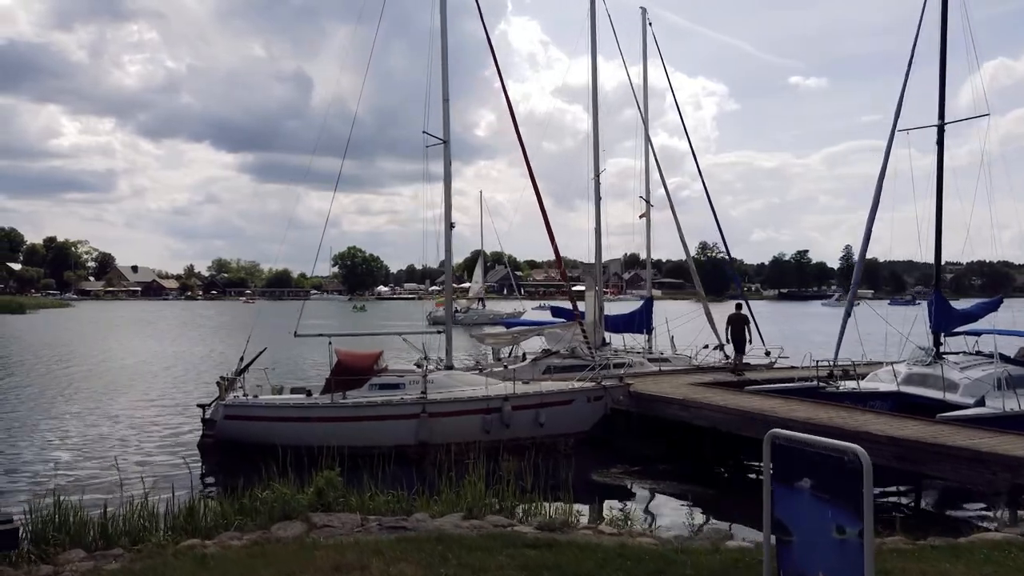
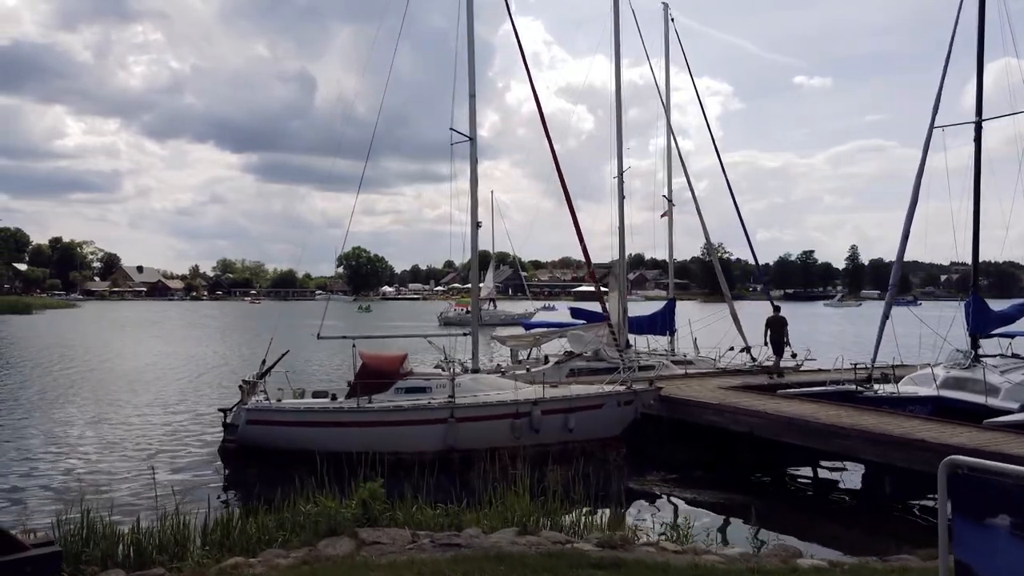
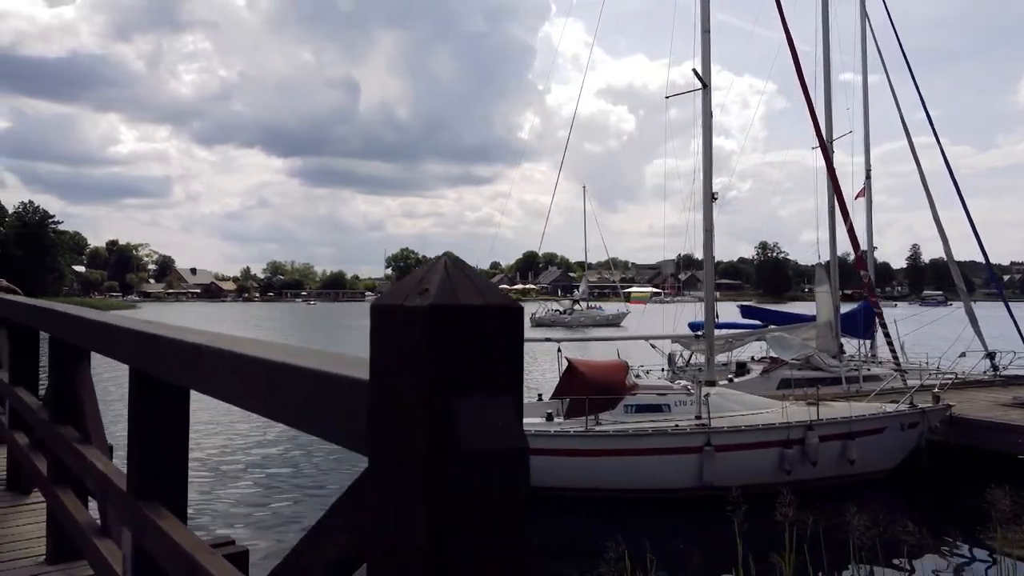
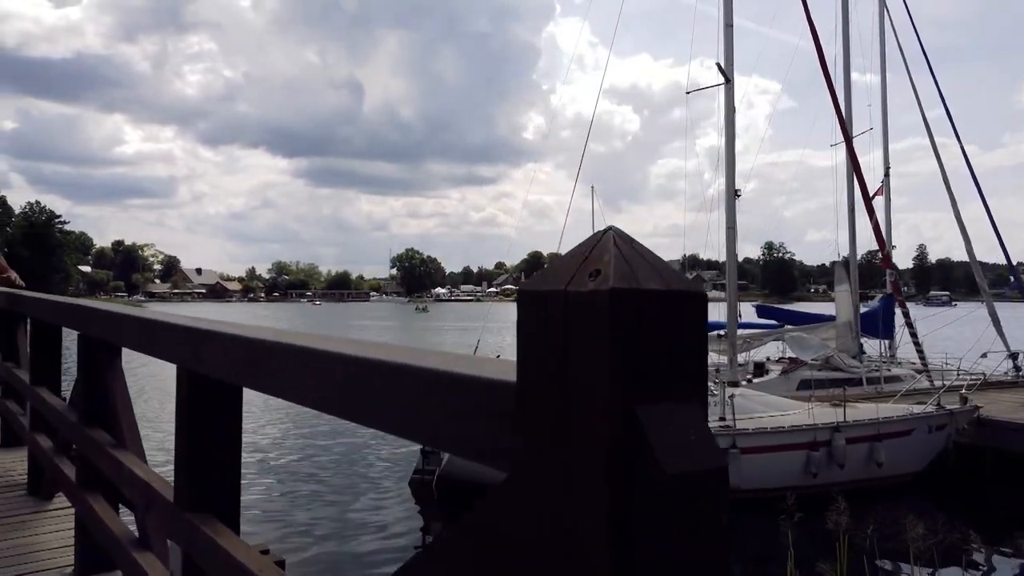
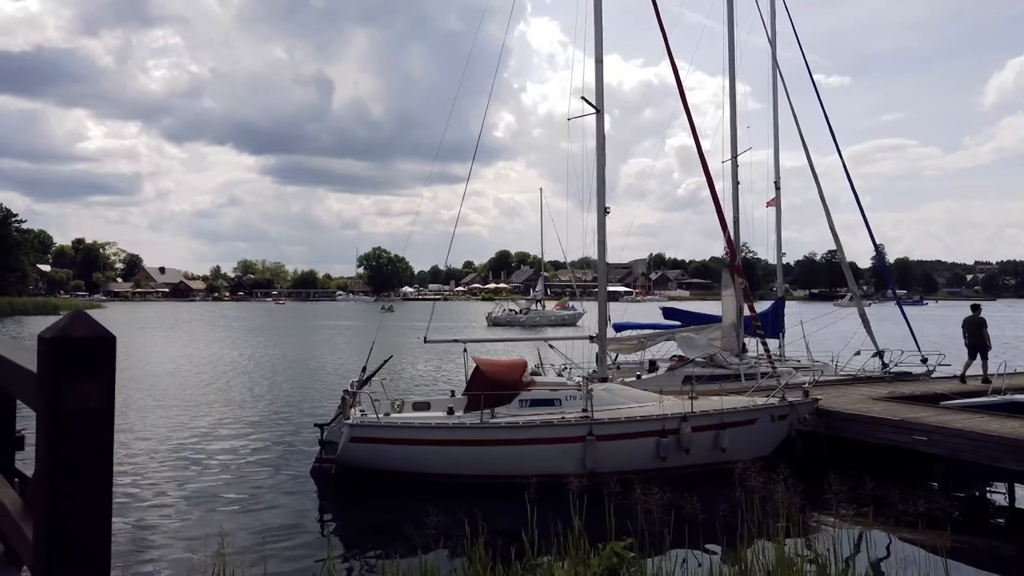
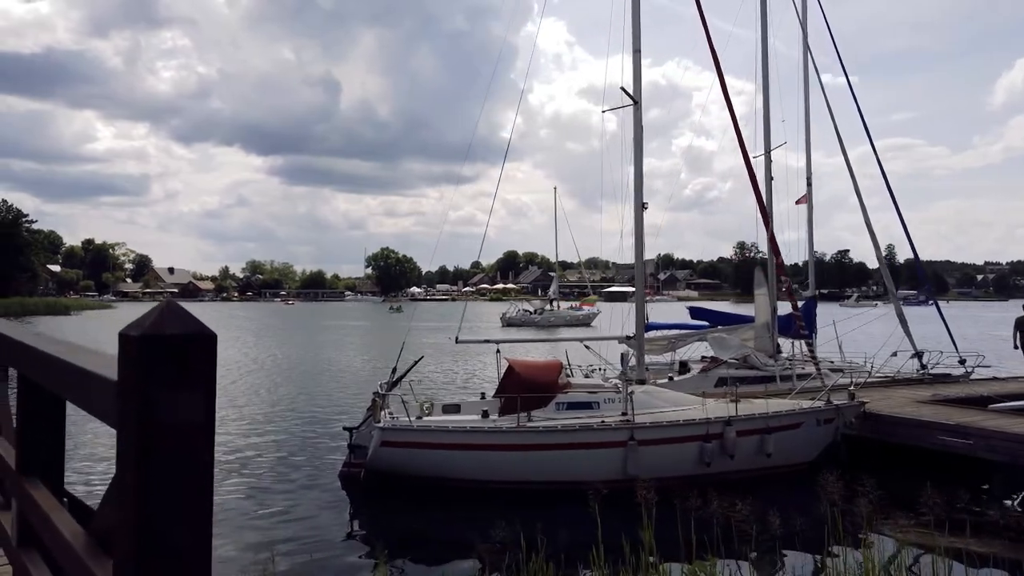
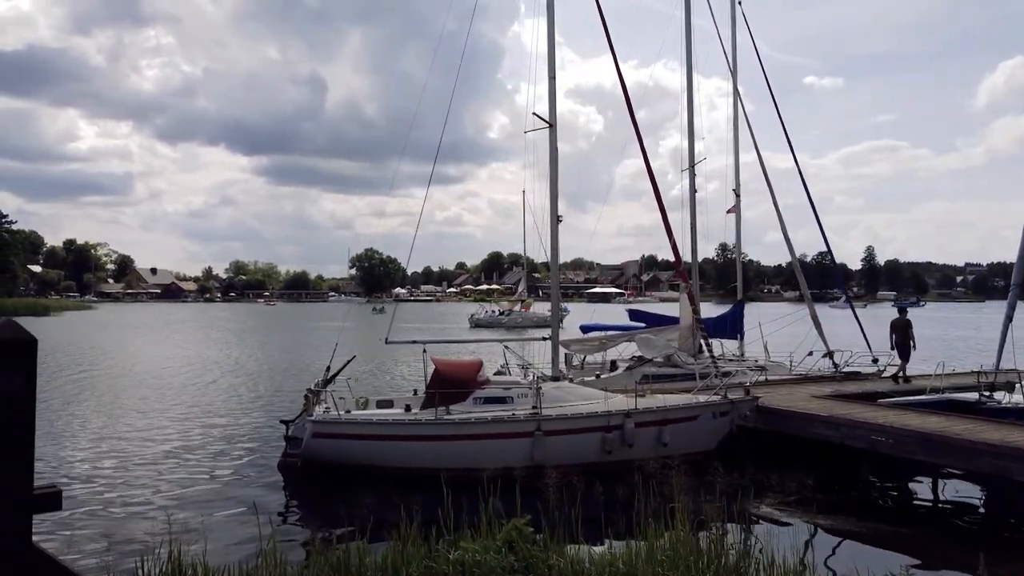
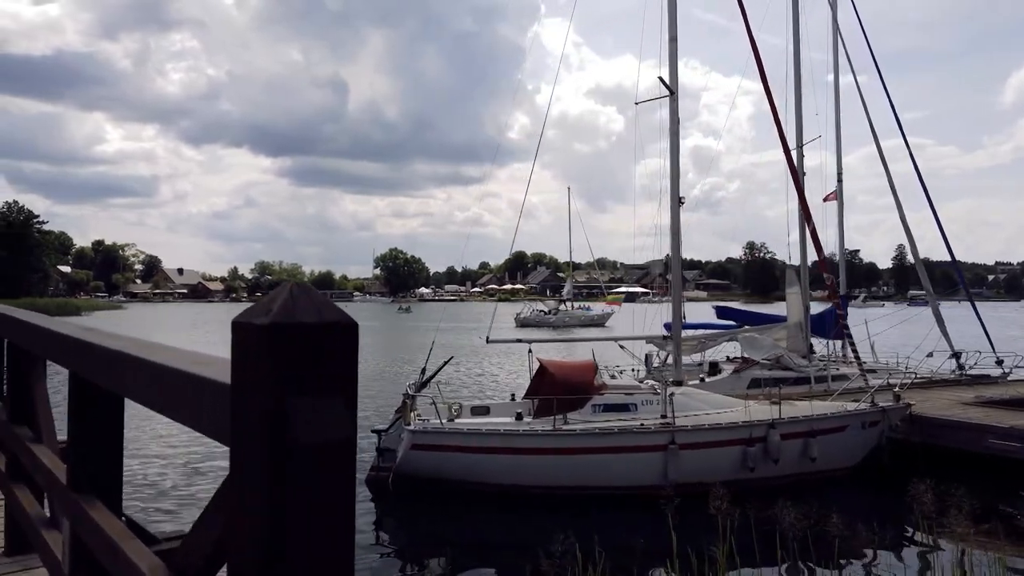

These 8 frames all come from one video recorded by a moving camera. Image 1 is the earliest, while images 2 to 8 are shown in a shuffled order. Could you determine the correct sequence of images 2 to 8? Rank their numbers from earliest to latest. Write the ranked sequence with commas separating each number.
2, 7, 5, 6, 8, 3, 4
